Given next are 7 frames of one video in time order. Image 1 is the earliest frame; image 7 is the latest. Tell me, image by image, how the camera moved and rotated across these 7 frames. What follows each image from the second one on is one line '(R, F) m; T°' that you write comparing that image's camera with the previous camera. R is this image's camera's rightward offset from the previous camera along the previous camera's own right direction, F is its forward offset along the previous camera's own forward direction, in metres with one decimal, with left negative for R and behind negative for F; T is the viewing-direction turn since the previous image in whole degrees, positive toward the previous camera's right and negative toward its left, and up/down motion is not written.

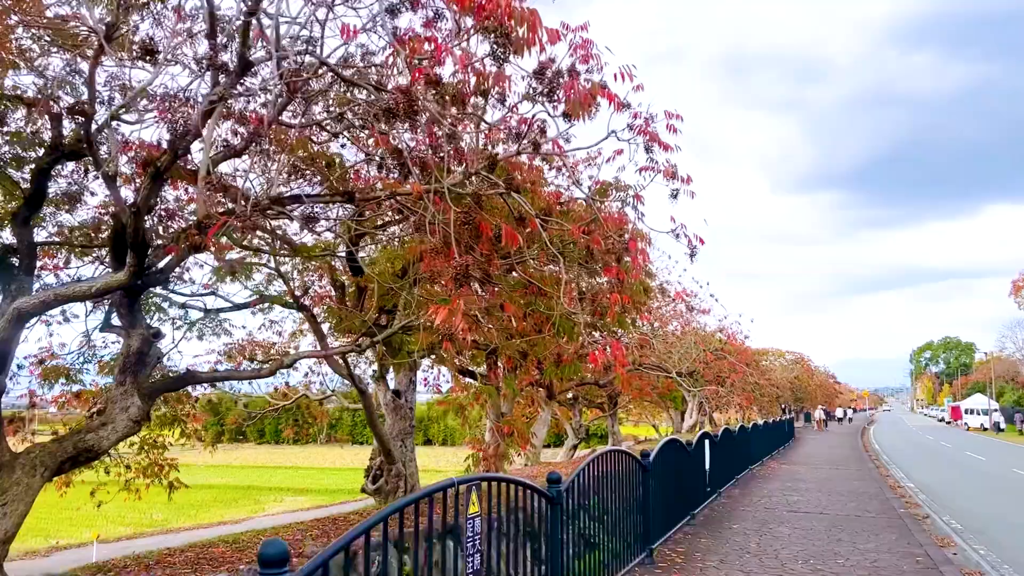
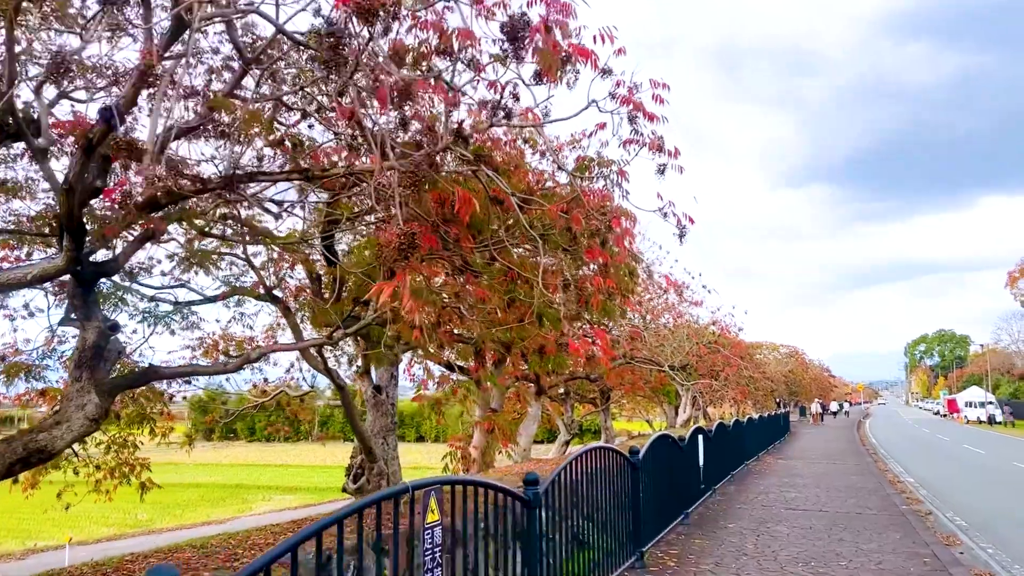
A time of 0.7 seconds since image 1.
(+0.1, +0.4) m; 0°
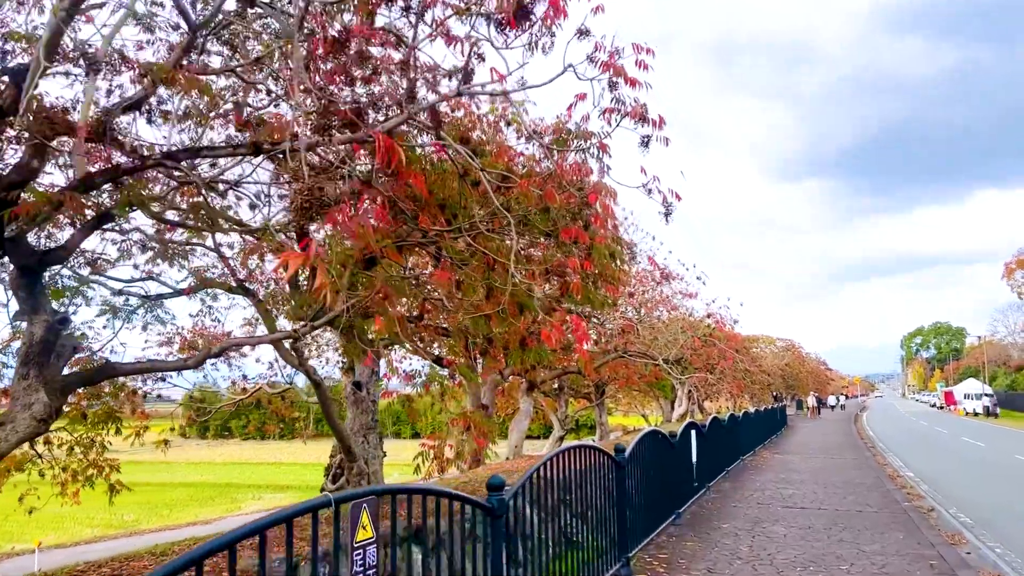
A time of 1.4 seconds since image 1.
(+0.1, +0.4) m; 0°
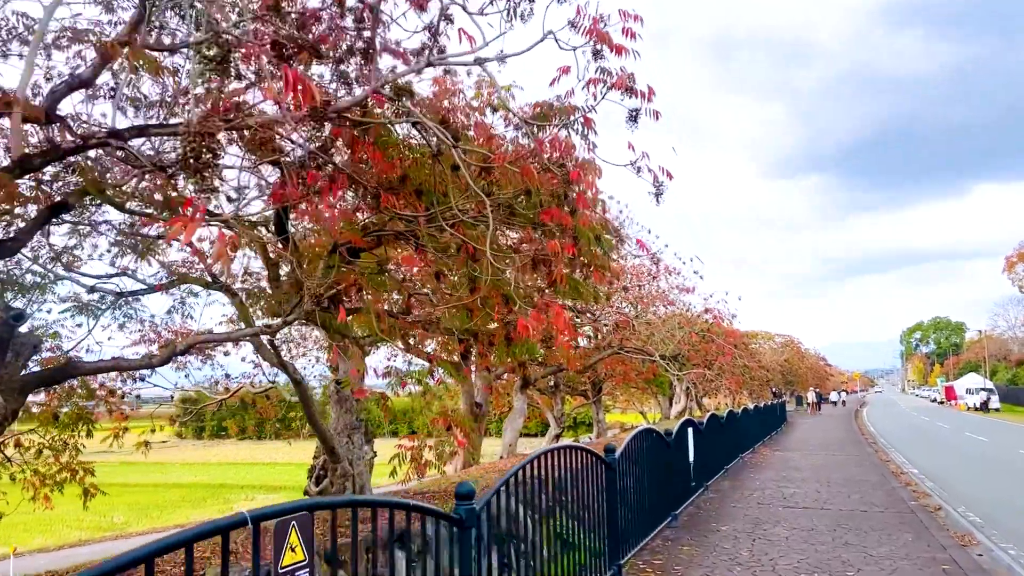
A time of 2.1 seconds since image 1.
(+0.1, +0.3) m; 0°
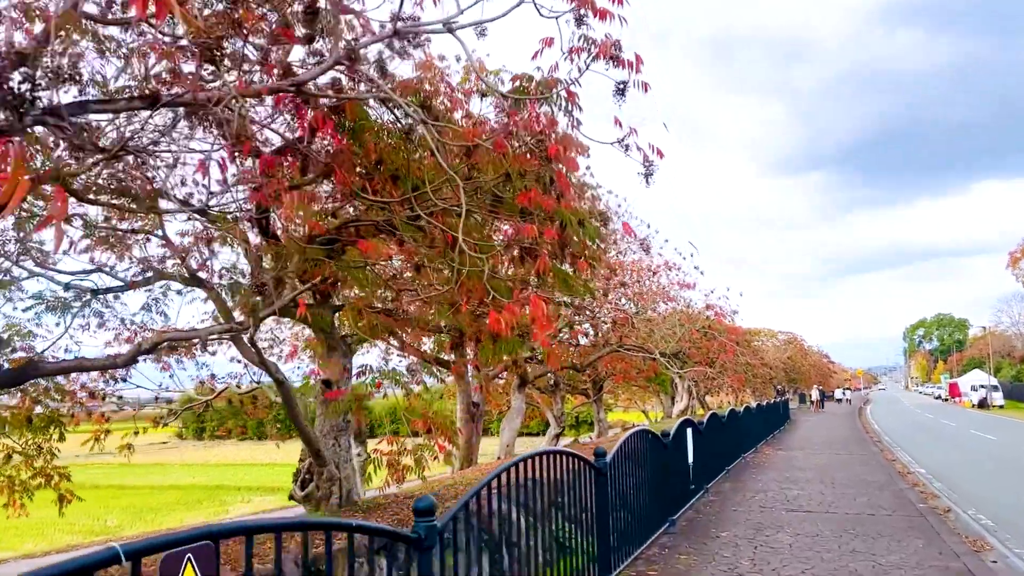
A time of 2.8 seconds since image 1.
(+0.1, +0.3) m; 0°
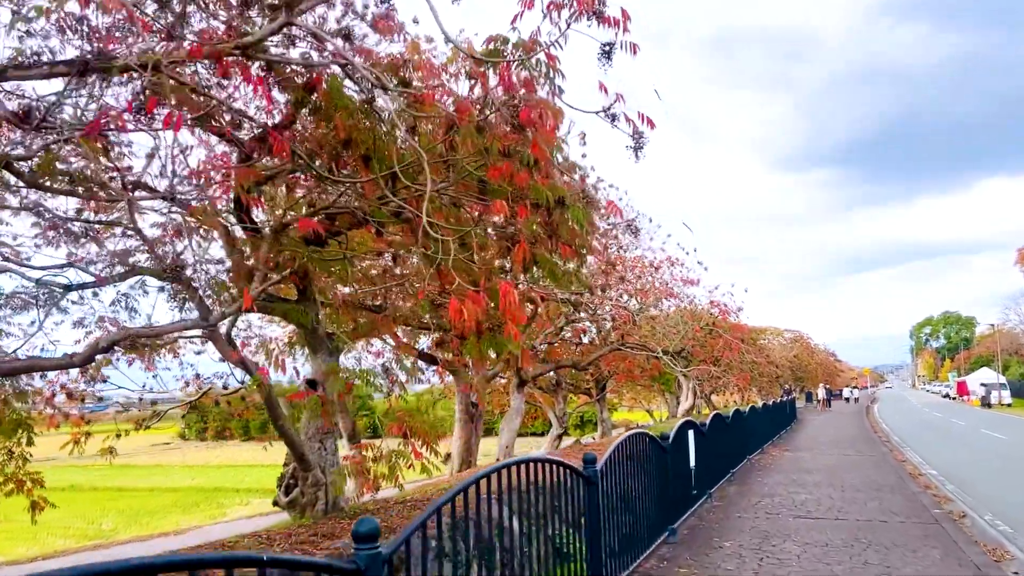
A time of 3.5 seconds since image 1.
(+0.1, +0.4) m; 0°
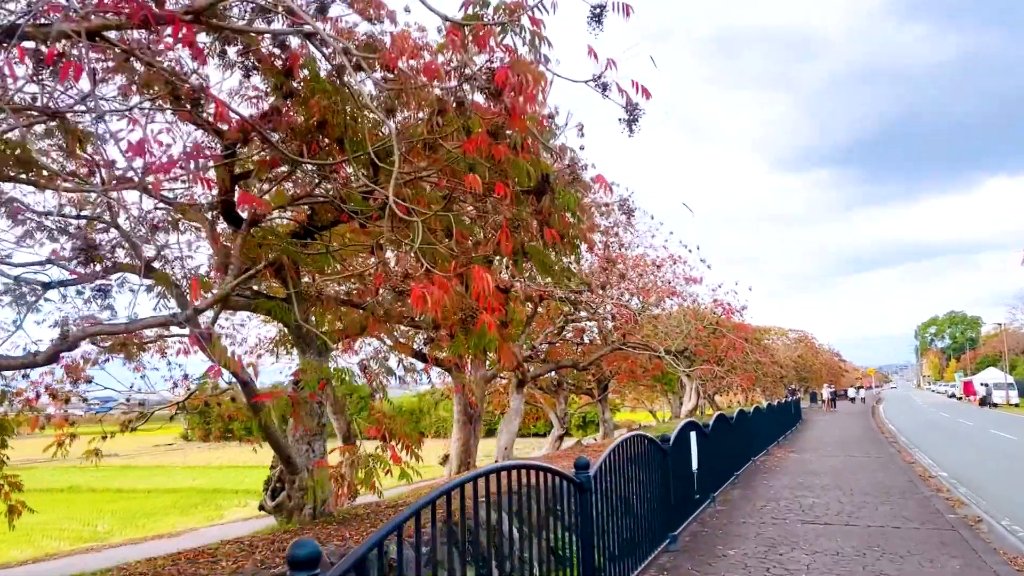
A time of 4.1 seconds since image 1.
(+0.1, +0.3) m; 0°
